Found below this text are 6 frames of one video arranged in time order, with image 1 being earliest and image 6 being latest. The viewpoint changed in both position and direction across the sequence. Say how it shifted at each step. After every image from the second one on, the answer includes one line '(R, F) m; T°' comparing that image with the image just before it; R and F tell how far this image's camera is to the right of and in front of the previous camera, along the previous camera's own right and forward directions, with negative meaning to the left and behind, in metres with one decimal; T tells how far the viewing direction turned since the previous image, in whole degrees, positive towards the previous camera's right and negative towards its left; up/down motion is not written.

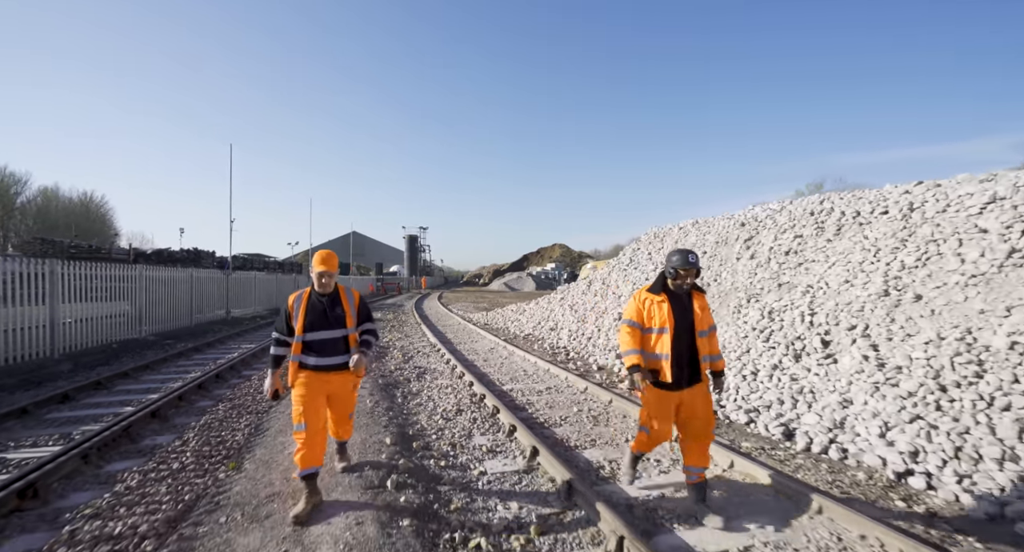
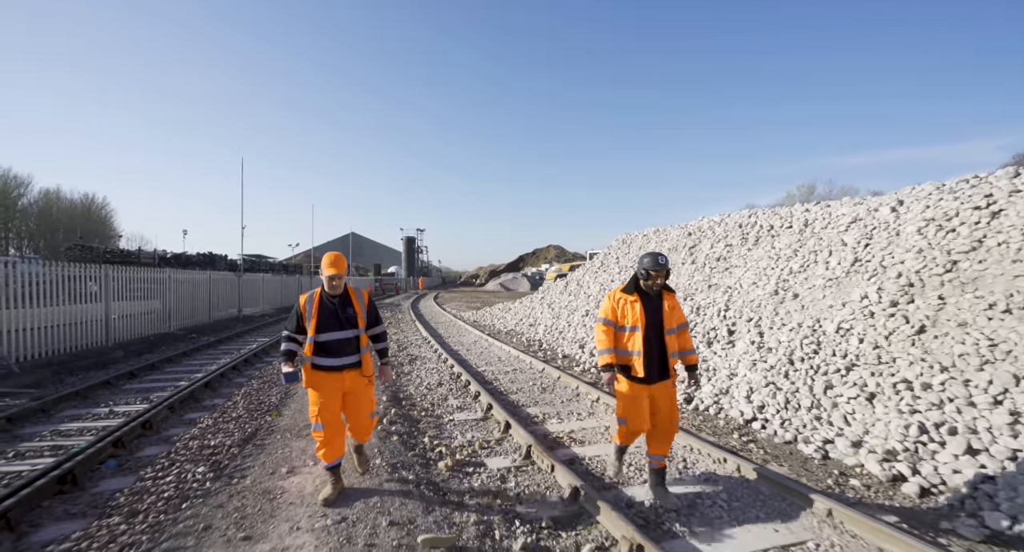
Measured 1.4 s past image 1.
(+0.2, -0.8) m; 0°
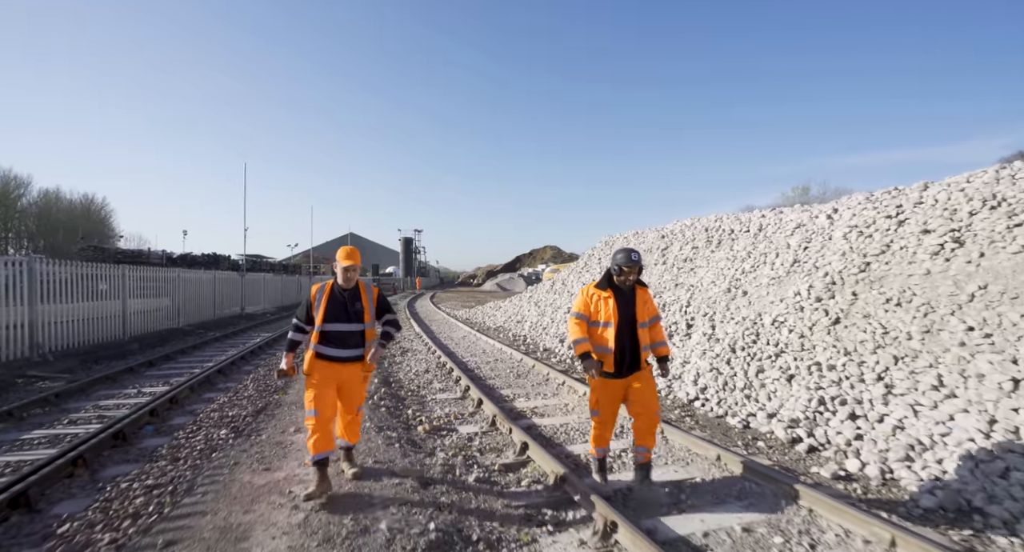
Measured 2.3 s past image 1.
(+0.2, -0.4) m; 0°
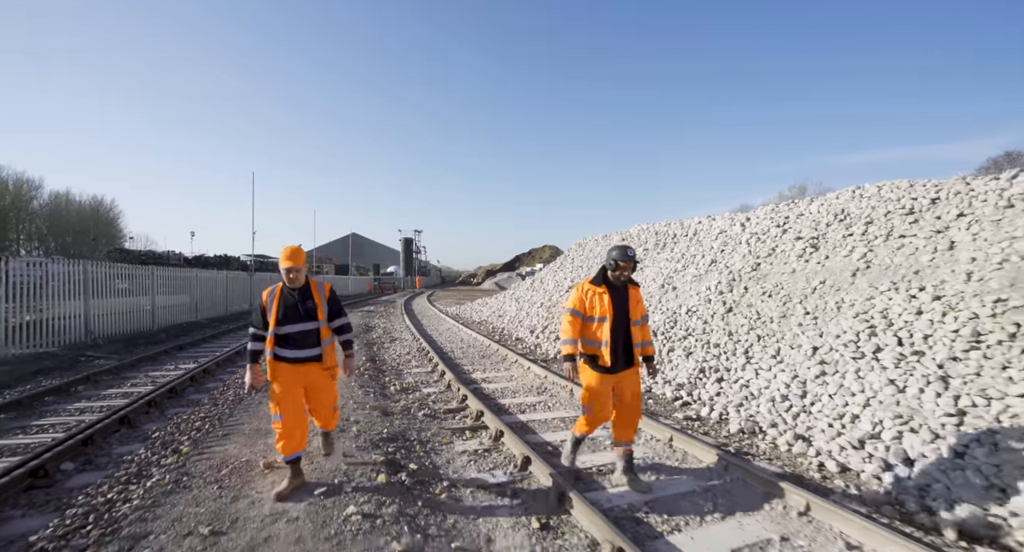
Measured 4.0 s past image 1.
(+0.4, -0.7) m; 0°
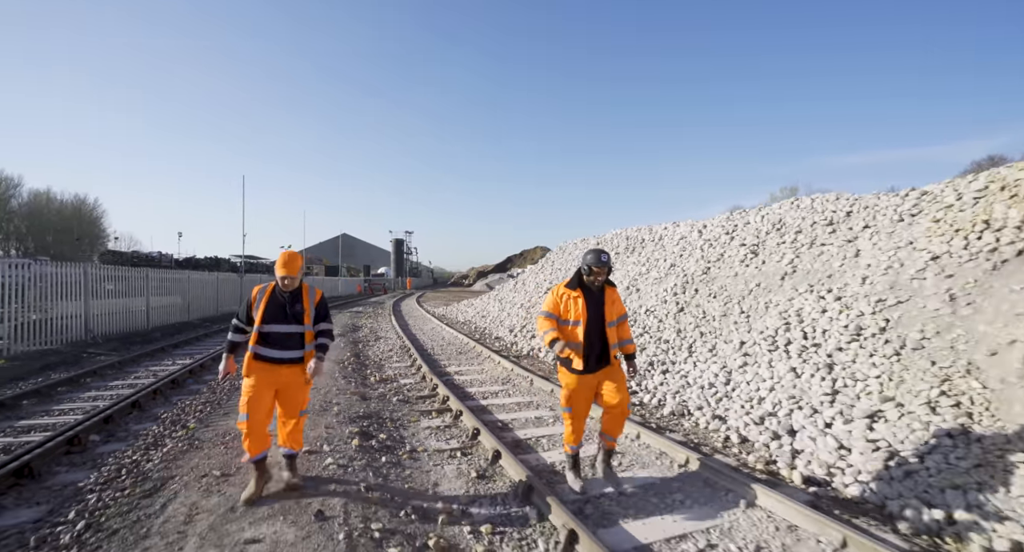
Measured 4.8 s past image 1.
(+0.2, -0.4) m; +1°
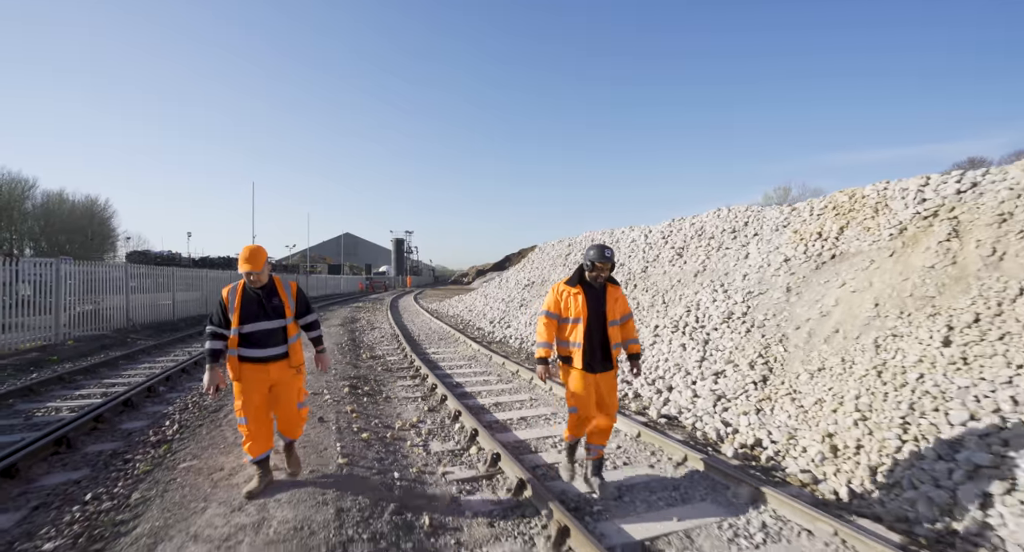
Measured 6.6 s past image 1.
(+0.3, -0.7) m; 0°
